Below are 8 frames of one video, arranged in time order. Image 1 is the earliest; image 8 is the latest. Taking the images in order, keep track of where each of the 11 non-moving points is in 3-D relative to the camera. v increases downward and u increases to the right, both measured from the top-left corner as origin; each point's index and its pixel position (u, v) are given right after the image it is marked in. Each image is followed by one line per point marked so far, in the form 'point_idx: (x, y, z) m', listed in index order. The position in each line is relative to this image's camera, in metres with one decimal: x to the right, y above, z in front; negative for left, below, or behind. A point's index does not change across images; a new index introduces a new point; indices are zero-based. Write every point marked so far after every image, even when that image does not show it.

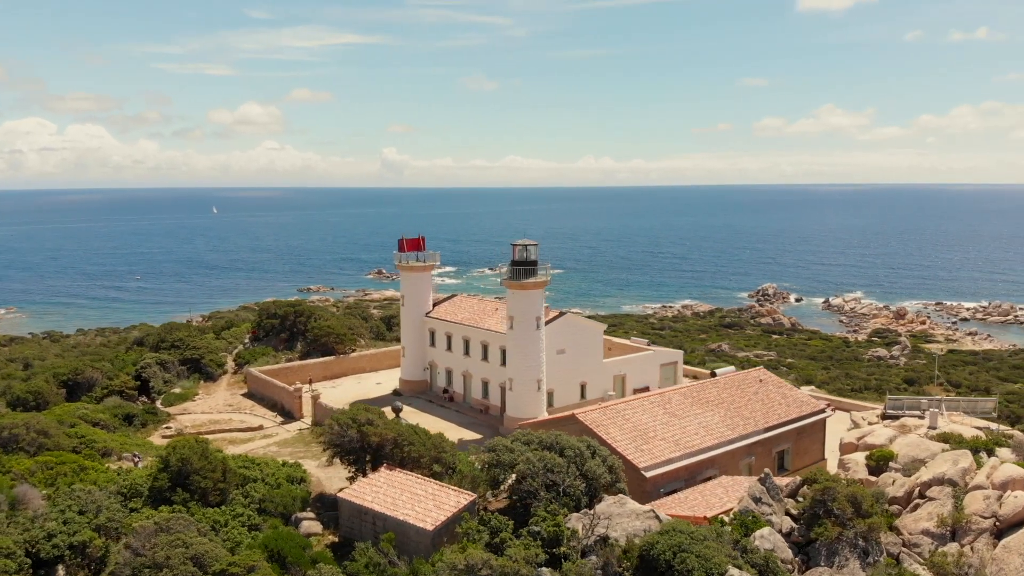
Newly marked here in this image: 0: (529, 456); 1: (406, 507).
0: (+0.4, -3.5, +18.3) m
1: (-2.1, -4.4, +17.9) m
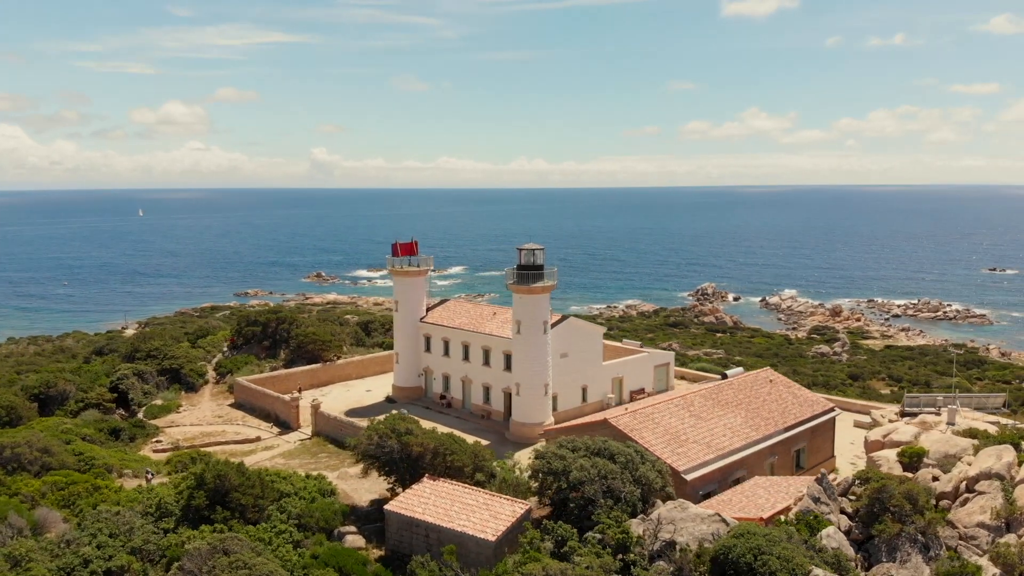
0: (+1.5, -3.6, +18.2) m
1: (-1.0, -4.5, +17.6) m
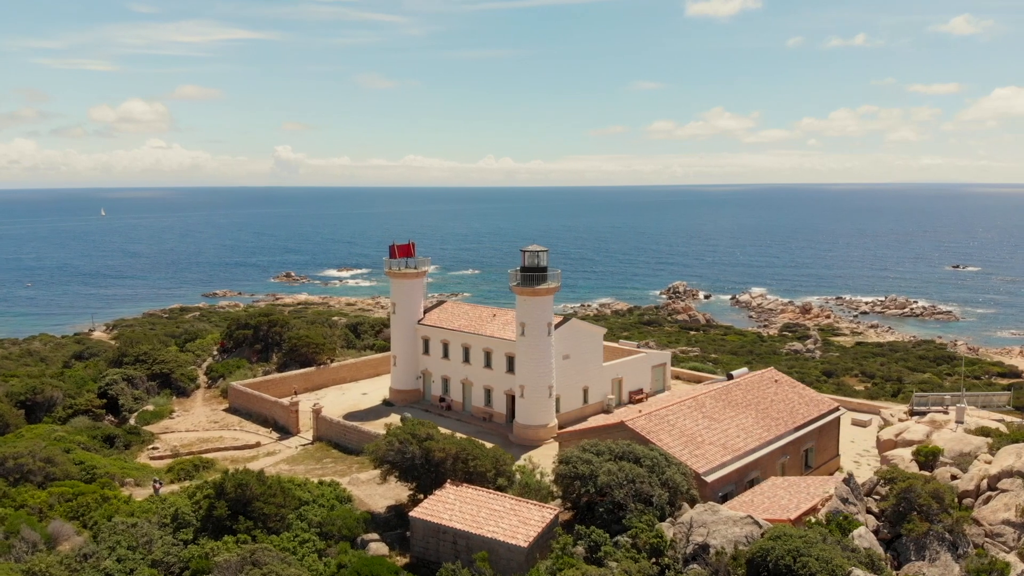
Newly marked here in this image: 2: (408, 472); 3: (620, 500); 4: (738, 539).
0: (+2.0, -3.7, +18.2) m
1: (-0.4, -4.6, +17.4) m
2: (-2.3, -4.1, +19.6) m
3: (+2.2, -4.2, +17.5) m
4: (+4.2, -4.6, +16.4) m
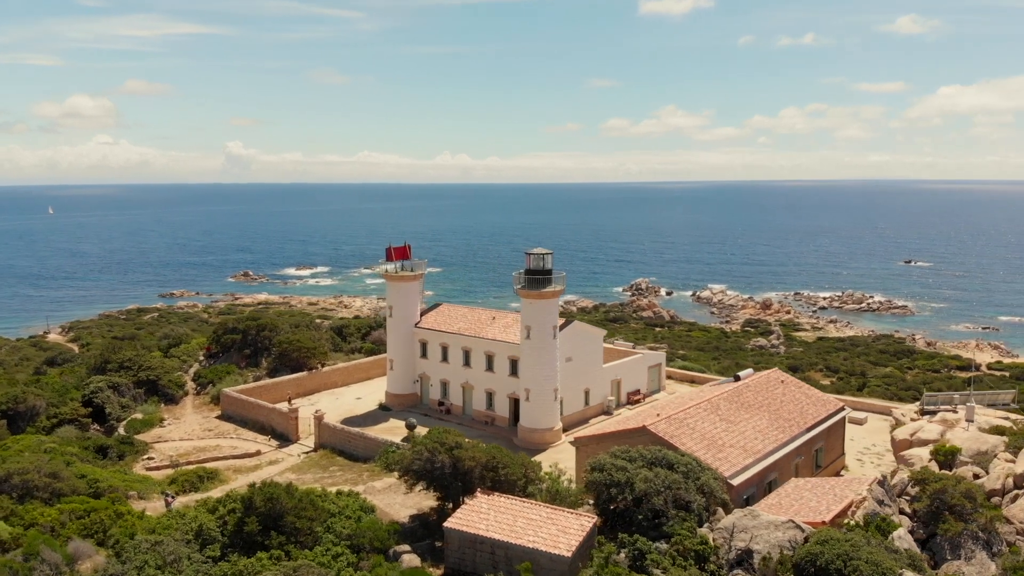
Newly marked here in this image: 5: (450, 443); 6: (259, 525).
0: (+2.7, -3.8, +18.1) m
1: (+0.3, -4.7, +17.2) m
2: (-1.6, -4.2, +19.3) m
3: (+2.9, -4.3, +17.5) m
4: (+5.0, -4.7, +16.4) m
5: (-1.3, -3.4, +19.7) m
6: (-5.0, -4.6, +17.5) m
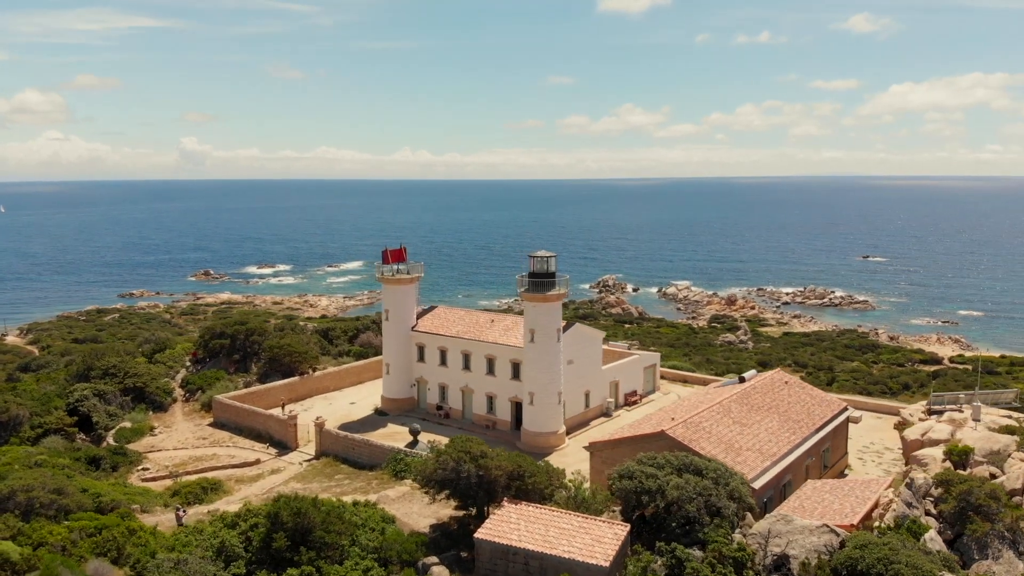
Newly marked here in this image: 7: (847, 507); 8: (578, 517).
0: (+3.3, -3.9, +18.1) m
1: (+1.0, -4.9, +17.1) m
2: (-1.1, -4.4, +19.1) m
3: (+3.5, -4.4, +17.4) m
4: (+5.7, -4.8, +16.5) m
5: (-0.8, -3.5, +19.4) m
6: (-4.3, -4.8, +17.1) m
7: (+7.2, -4.7, +19.2) m
8: (+1.3, -4.6, +17.9) m
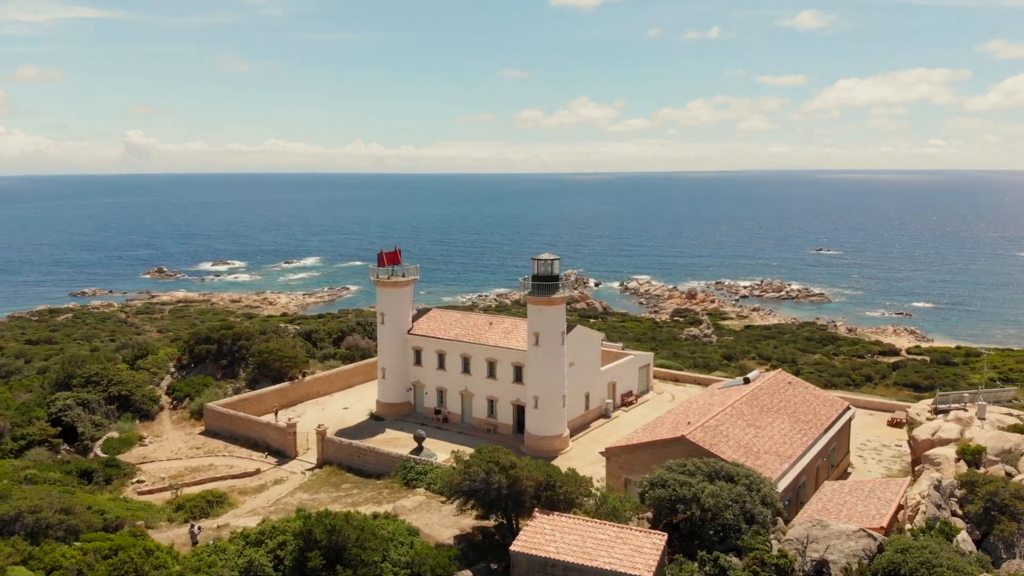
0: (+4.0, -4.0, +18.1) m
1: (+1.7, -5.0, +16.9) m
2: (-0.5, -4.5, +18.8) m
3: (+4.3, -4.5, +17.4) m
4: (+6.4, -4.9, +16.6) m
5: (-0.2, -3.7, +19.2) m
6: (-3.6, -5.0, +16.6) m
7: (+7.8, -4.8, +19.4) m
8: (+2.0, -4.7, +17.8) m
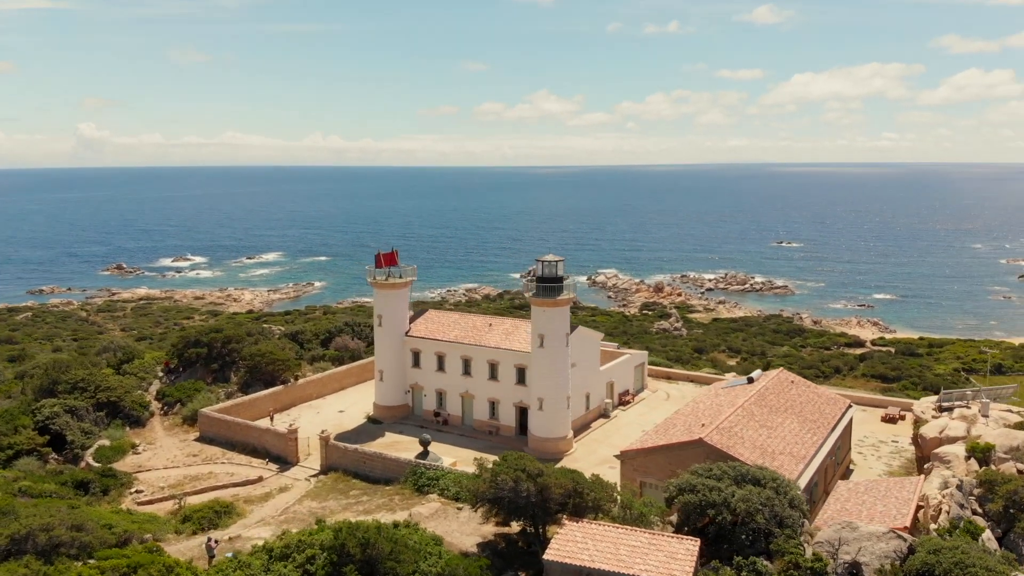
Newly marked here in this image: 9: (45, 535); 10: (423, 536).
0: (+4.6, -4.1, +18.1) m
1: (+2.4, -5.2, +16.9) m
2: (+0.1, -4.6, +18.6) m
3: (+4.9, -4.6, +17.5) m
4: (+7.1, -5.0, +16.8) m
5: (+0.3, -3.8, +19.0) m
6: (-2.9, -5.2, +16.3) m
7: (+8.3, -4.9, +19.6) m
8: (+2.6, -4.9, +17.7) m
9: (-9.7, -5.1, +18.4) m
10: (-1.9, -5.3, +19.1) m
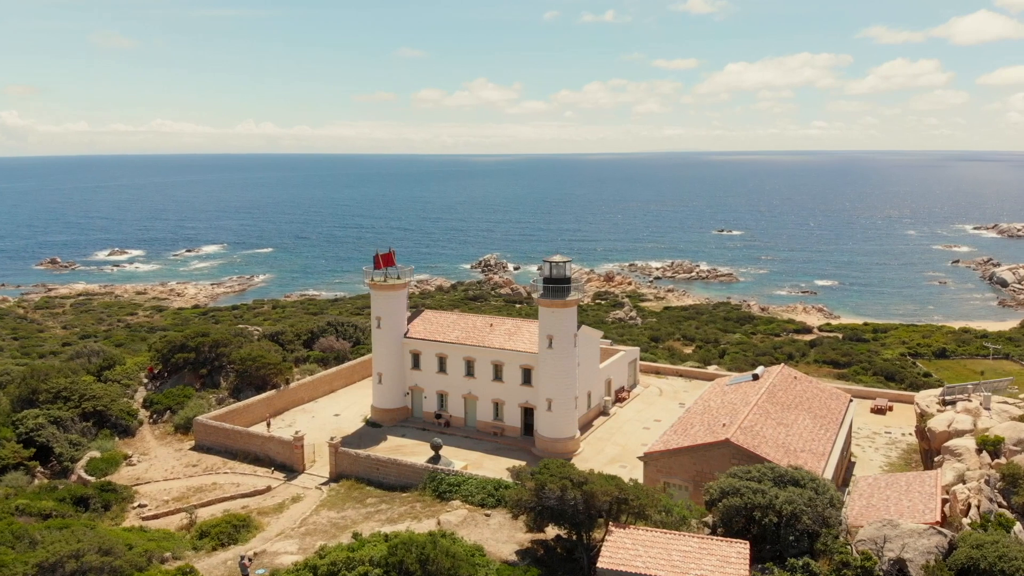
0: (+5.5, -4.2, +18.4) m
1: (+3.4, -5.3, +17.0) m
2: (+1.0, -4.8, +18.5) m
3: (+5.9, -4.7, +17.8) m
4: (+8.1, -5.1, +17.3) m
5: (+1.2, -4.0, +18.9) m
6: (-1.8, -5.4, +16.0) m
7: (+9.1, -4.9, +20.1) m
8: (+3.6, -5.0, +17.9) m
9: (-8.7, -5.3, +17.6) m
10: (-1.0, -5.5, +18.9) m
